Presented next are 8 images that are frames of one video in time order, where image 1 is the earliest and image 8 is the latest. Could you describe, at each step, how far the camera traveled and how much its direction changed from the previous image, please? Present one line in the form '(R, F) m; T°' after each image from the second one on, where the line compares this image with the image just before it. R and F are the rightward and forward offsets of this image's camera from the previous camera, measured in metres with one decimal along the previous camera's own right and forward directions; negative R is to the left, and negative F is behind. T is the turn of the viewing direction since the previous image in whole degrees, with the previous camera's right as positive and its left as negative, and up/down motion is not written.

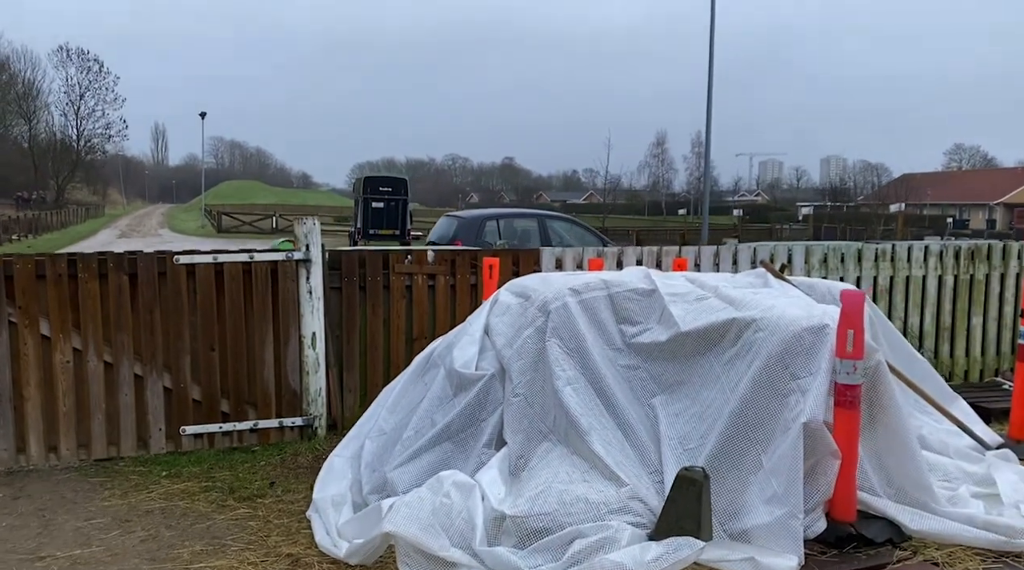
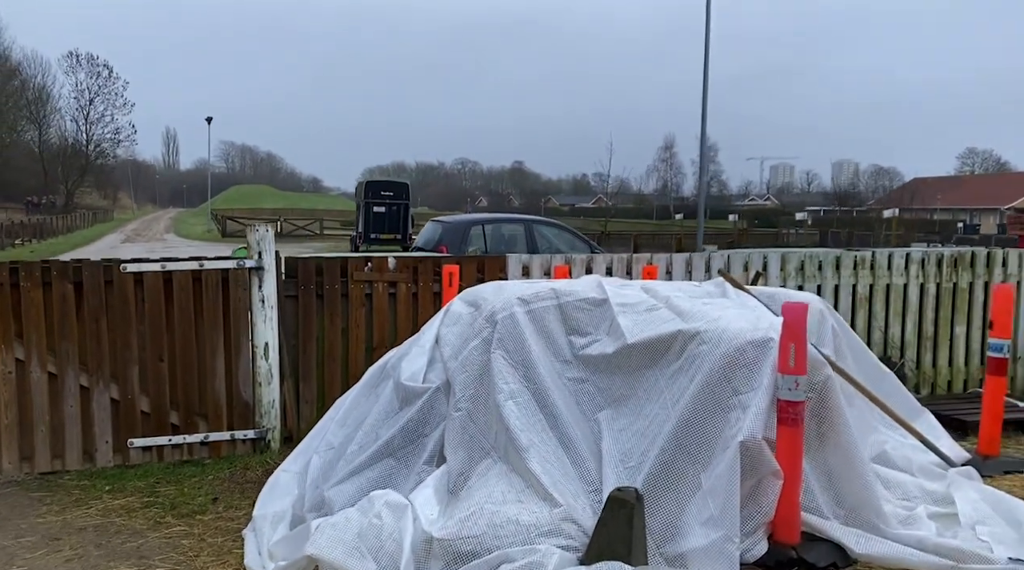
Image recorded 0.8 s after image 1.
(+0.3, +0.1) m; -1°
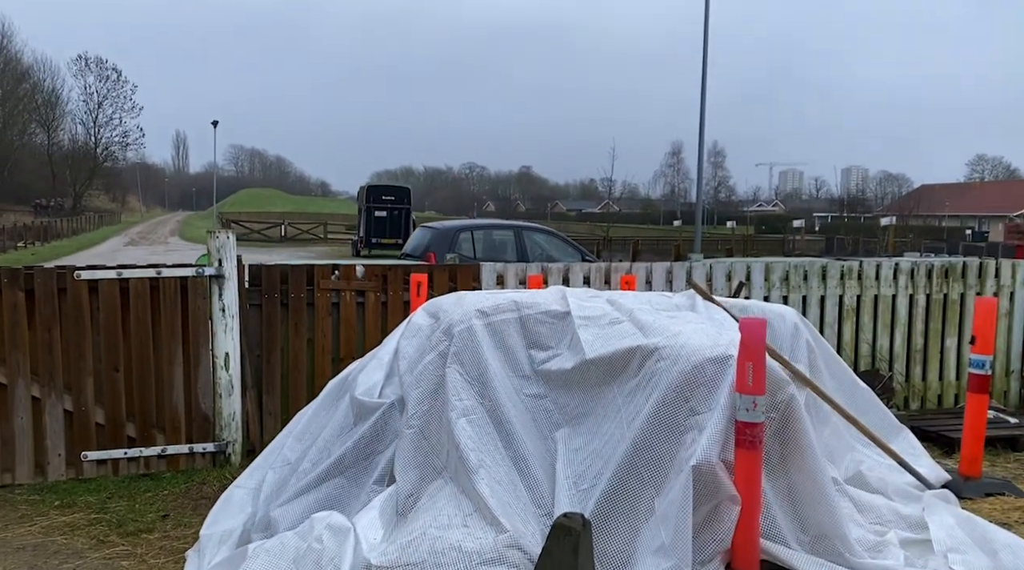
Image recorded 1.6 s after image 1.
(+0.2, +0.2) m; 0°
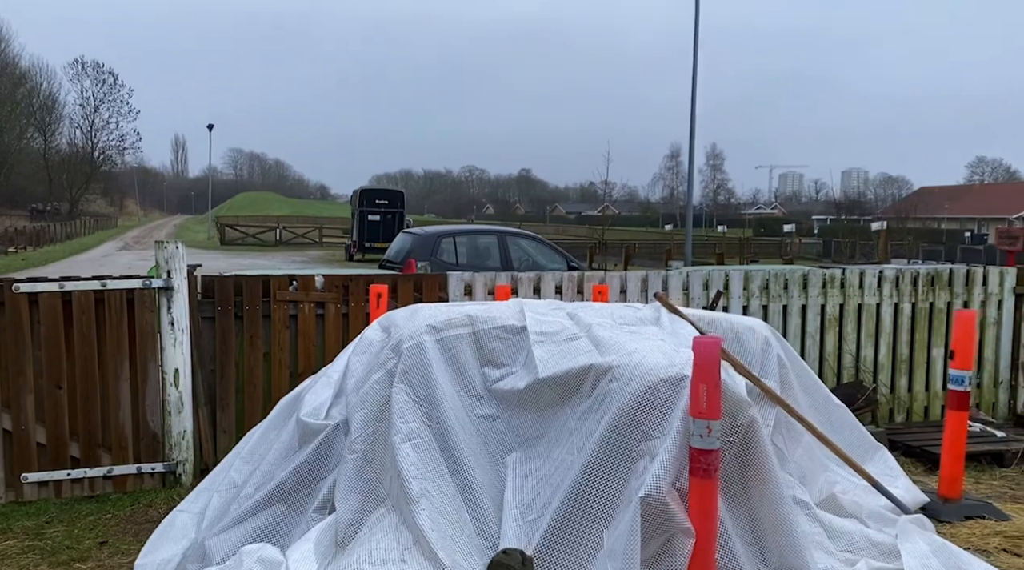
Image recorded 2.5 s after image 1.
(+0.2, +0.2) m; 0°
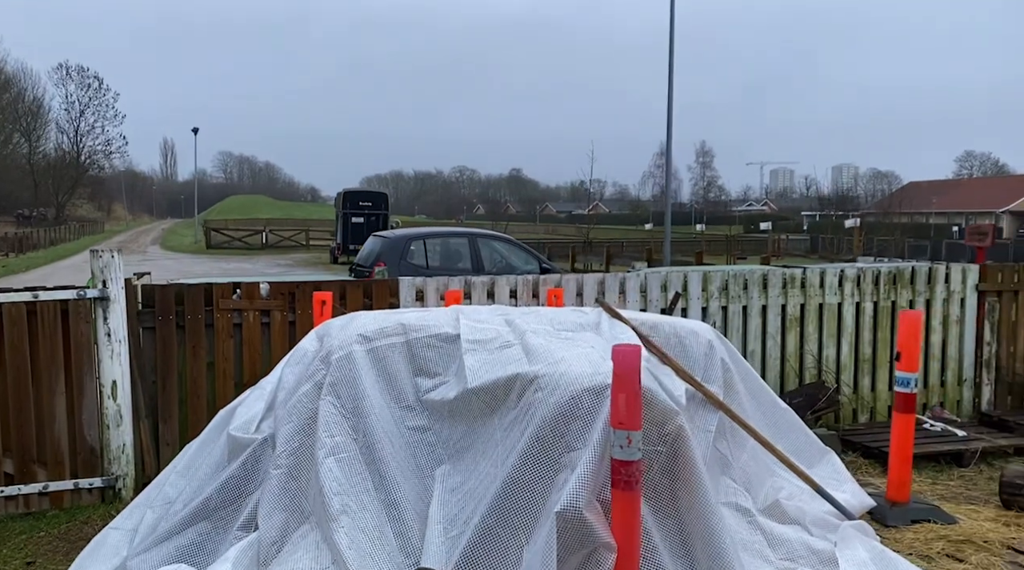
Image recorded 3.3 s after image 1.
(+0.3, +0.1) m; +1°
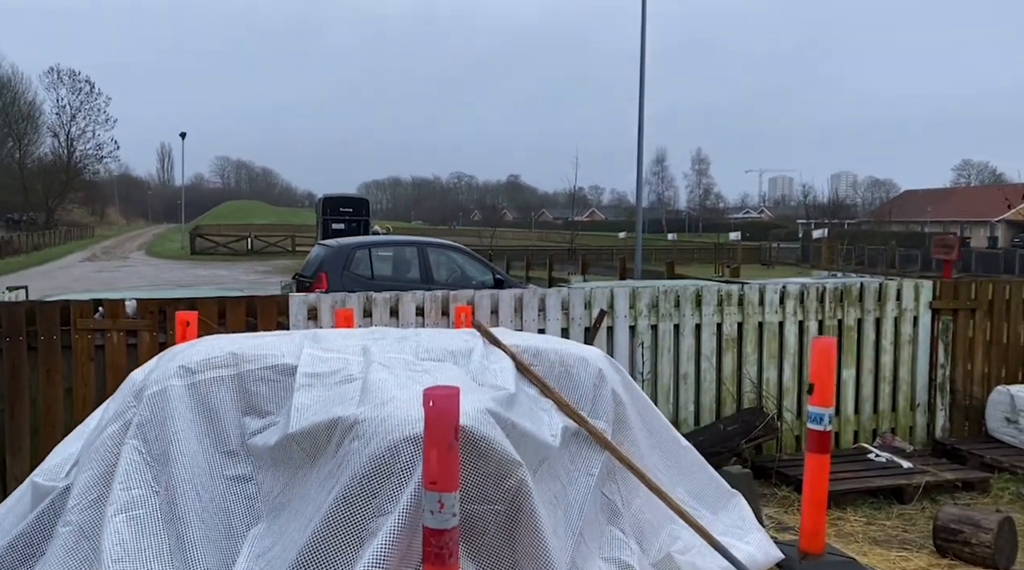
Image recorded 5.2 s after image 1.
(+0.6, +0.5) m; 0°
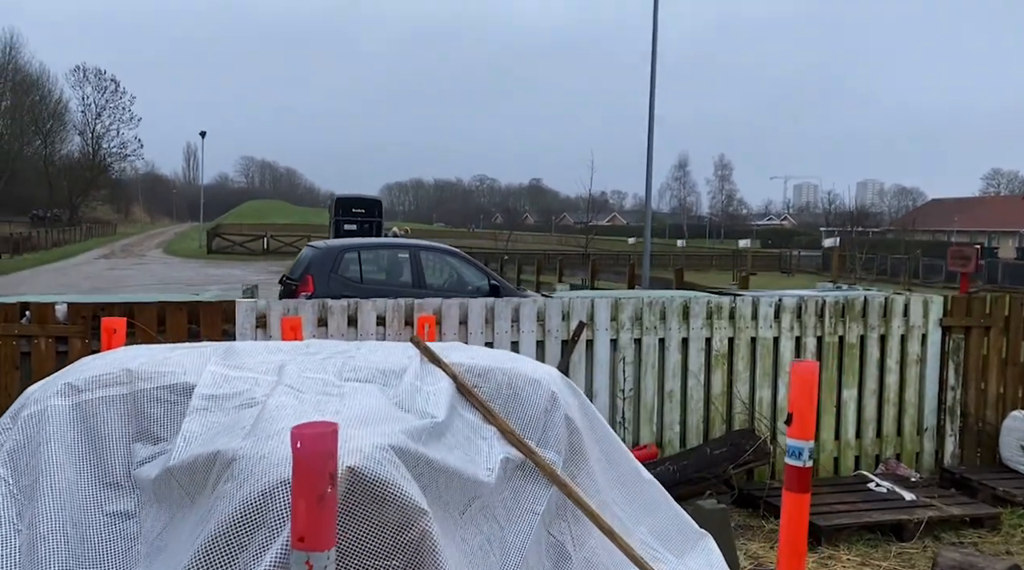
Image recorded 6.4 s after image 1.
(+0.3, +0.4) m; -1°
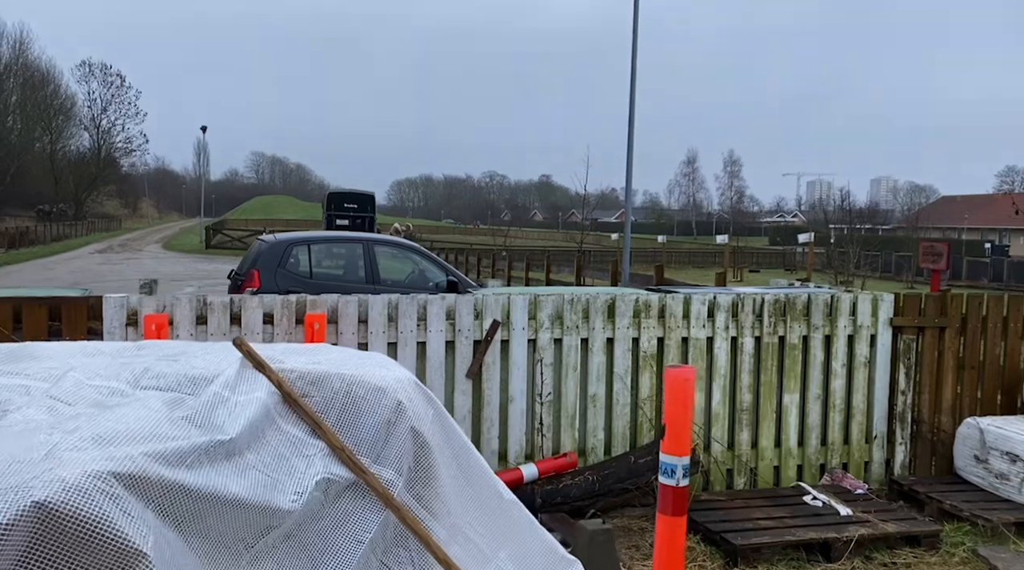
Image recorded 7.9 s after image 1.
(+0.6, +0.4) m; -1°
